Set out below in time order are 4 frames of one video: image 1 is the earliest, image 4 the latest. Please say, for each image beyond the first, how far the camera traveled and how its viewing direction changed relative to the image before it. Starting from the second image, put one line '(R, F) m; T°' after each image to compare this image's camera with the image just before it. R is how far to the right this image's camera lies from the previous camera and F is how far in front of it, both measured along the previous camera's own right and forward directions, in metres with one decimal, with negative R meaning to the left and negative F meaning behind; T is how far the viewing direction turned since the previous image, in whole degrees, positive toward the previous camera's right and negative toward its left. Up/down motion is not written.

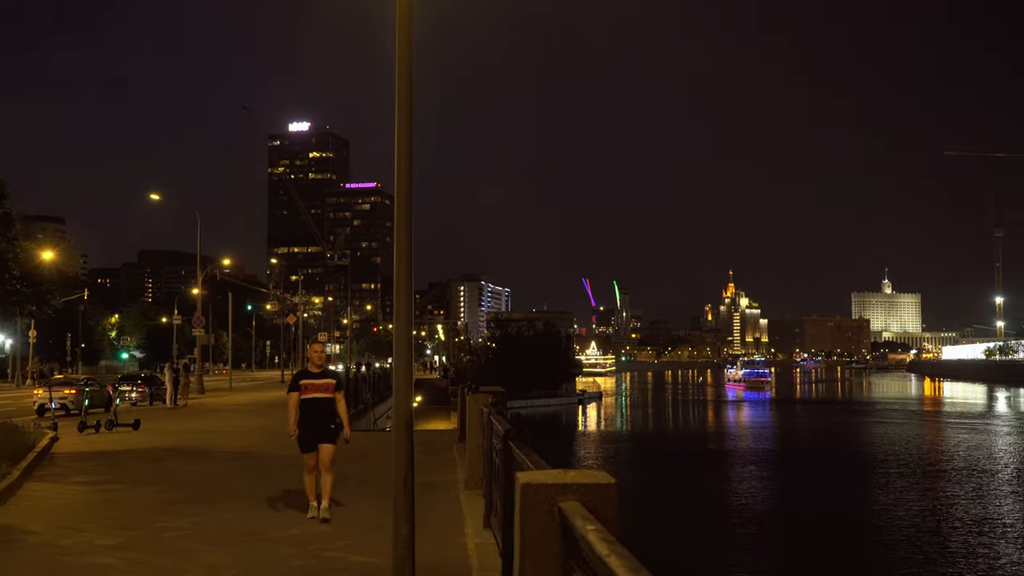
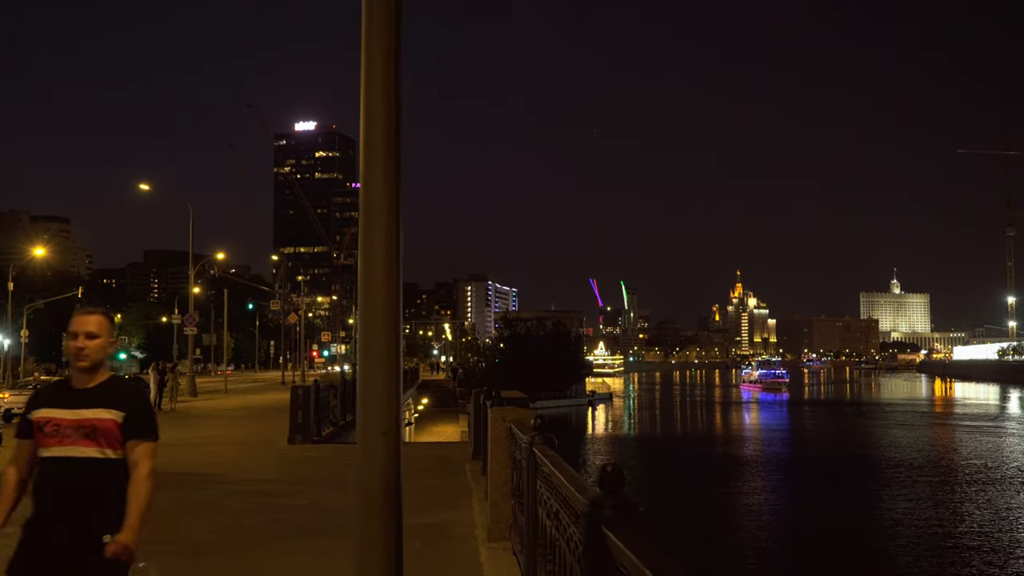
(-0.2, +2.6) m; 0°
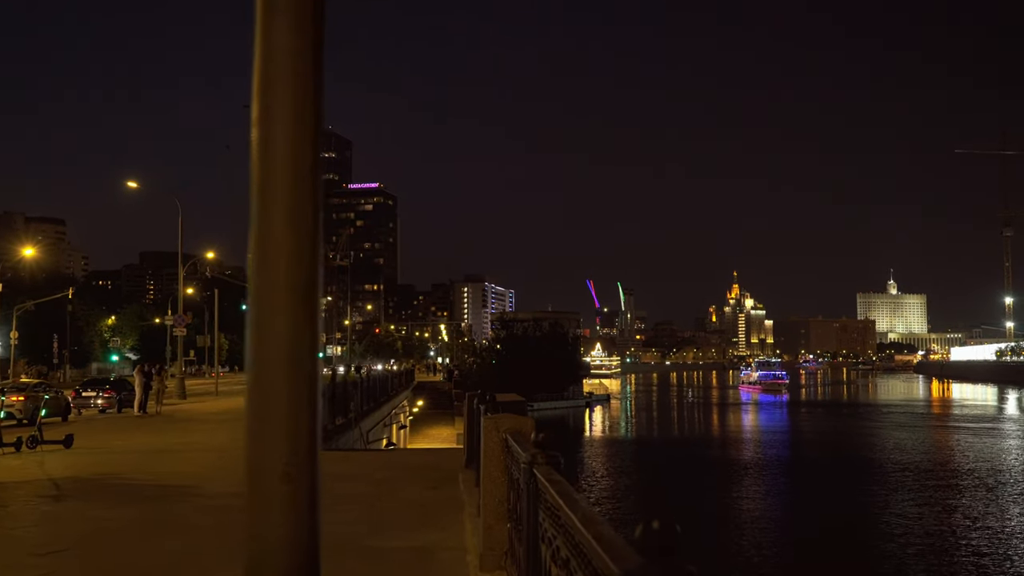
(0.0, +0.9) m; 0°
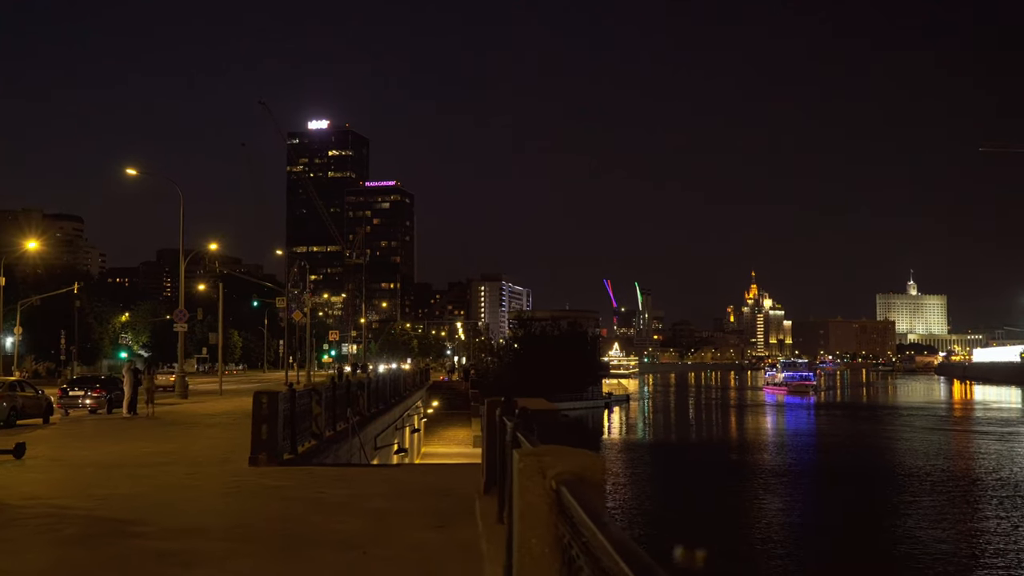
(-0.1, +2.4) m; -1°
